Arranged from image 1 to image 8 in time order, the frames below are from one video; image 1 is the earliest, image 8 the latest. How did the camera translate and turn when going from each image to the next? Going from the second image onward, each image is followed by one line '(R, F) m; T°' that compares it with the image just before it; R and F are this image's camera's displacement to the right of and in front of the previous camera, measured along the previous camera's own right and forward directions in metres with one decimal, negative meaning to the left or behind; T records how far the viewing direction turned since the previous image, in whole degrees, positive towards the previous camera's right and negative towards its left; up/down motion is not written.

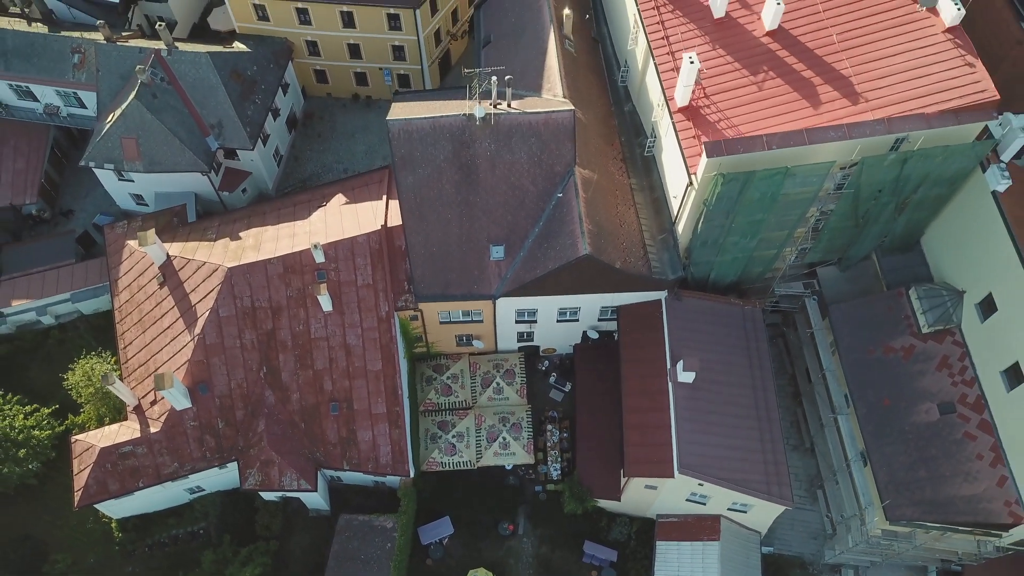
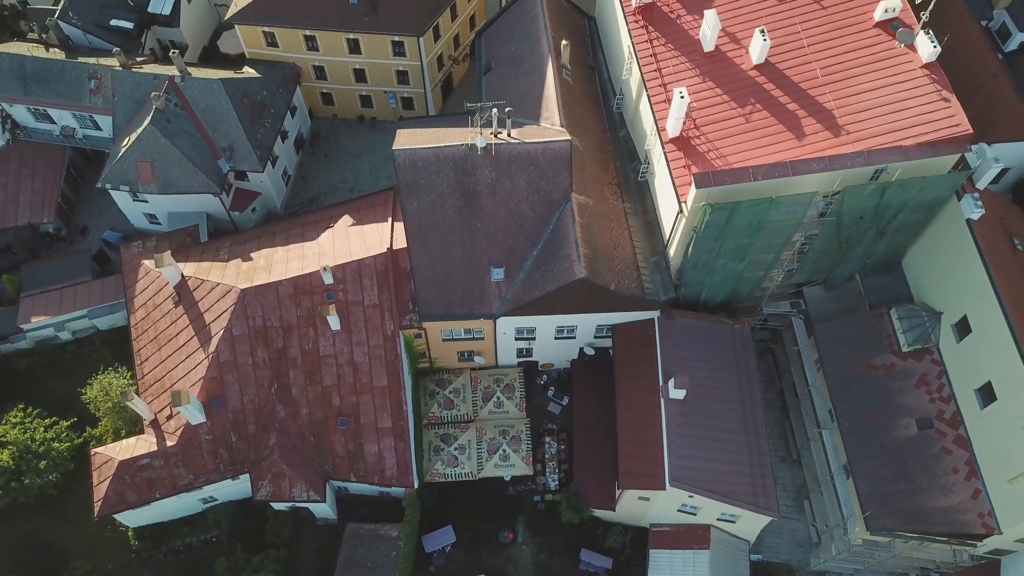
(0.0, -1.5) m; 0°
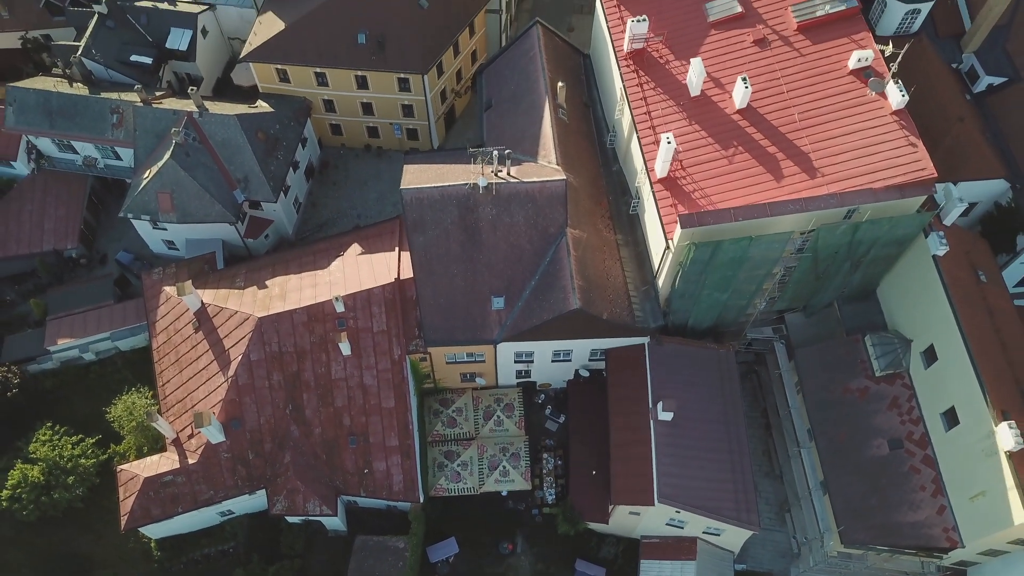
(0.0, -2.2) m; 0°
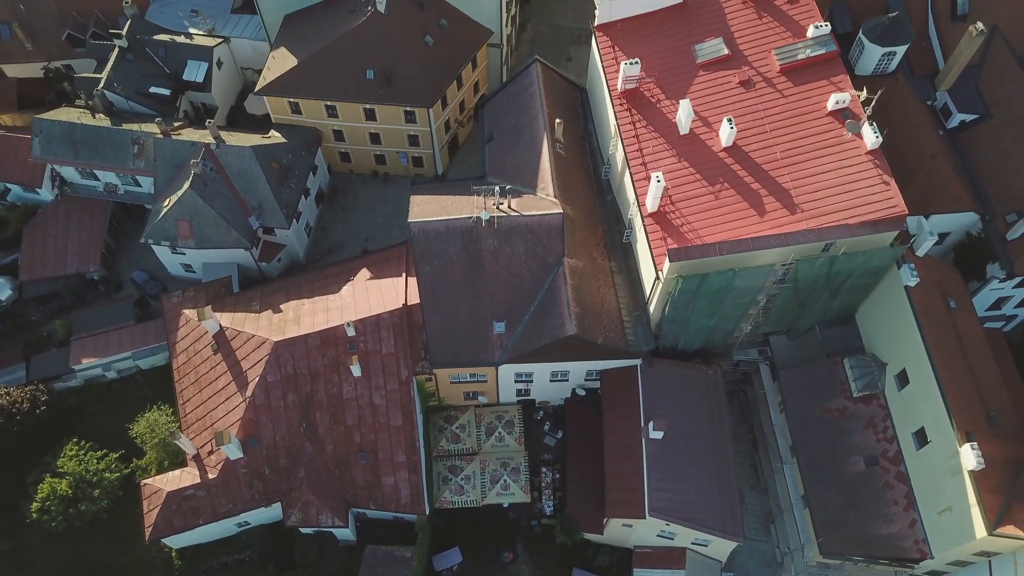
(0.0, -2.2) m; 0°
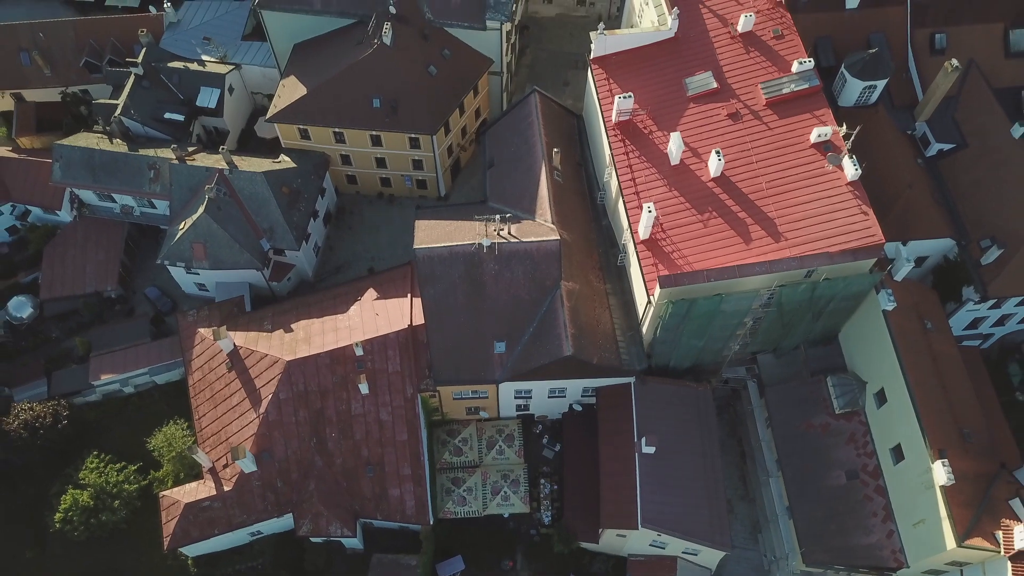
(0.0, -1.9) m; 0°
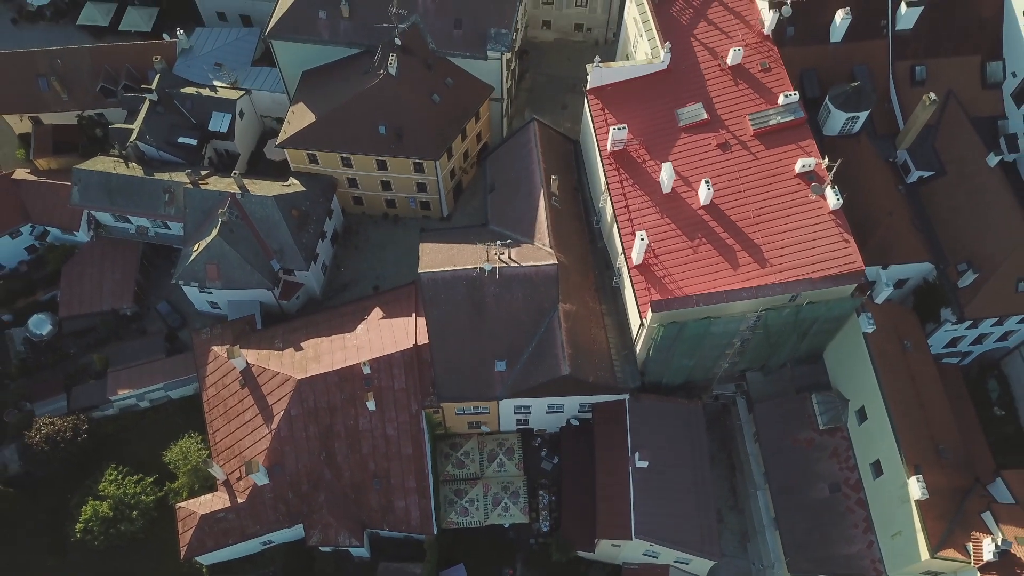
(0.0, -1.9) m; 0°
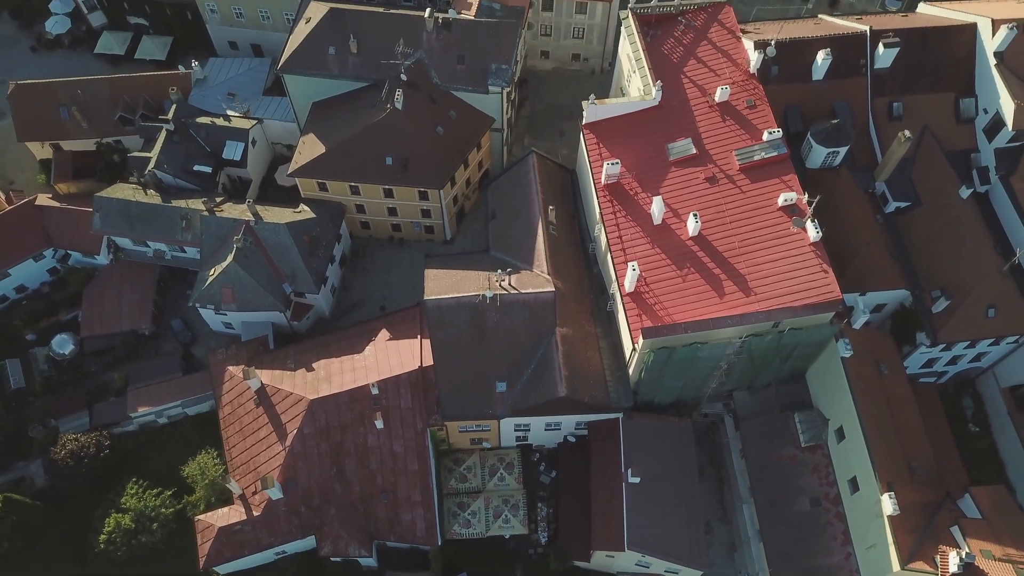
(0.0, -2.4) m; 0°
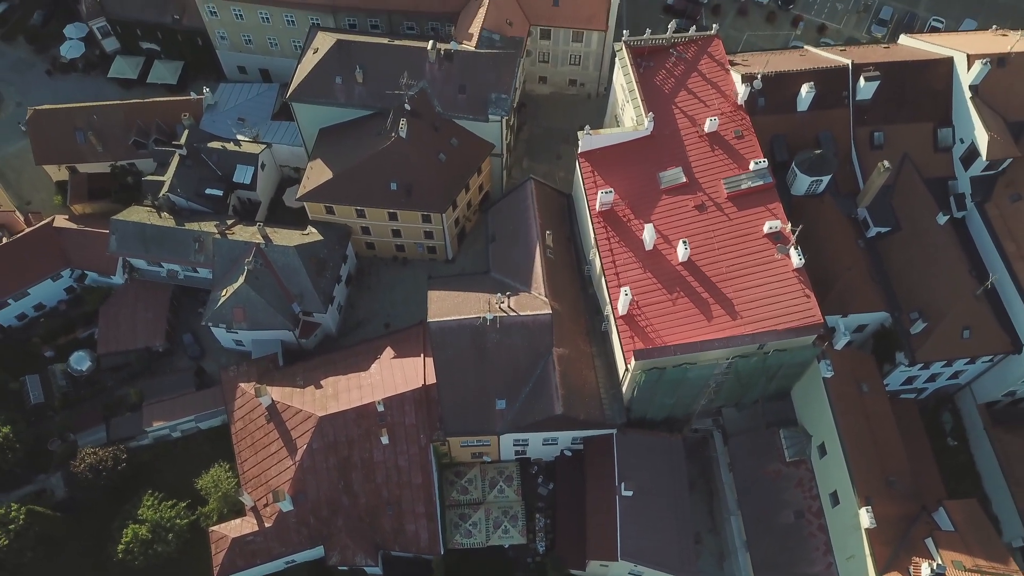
(0.0, -2.1) m; 0°
